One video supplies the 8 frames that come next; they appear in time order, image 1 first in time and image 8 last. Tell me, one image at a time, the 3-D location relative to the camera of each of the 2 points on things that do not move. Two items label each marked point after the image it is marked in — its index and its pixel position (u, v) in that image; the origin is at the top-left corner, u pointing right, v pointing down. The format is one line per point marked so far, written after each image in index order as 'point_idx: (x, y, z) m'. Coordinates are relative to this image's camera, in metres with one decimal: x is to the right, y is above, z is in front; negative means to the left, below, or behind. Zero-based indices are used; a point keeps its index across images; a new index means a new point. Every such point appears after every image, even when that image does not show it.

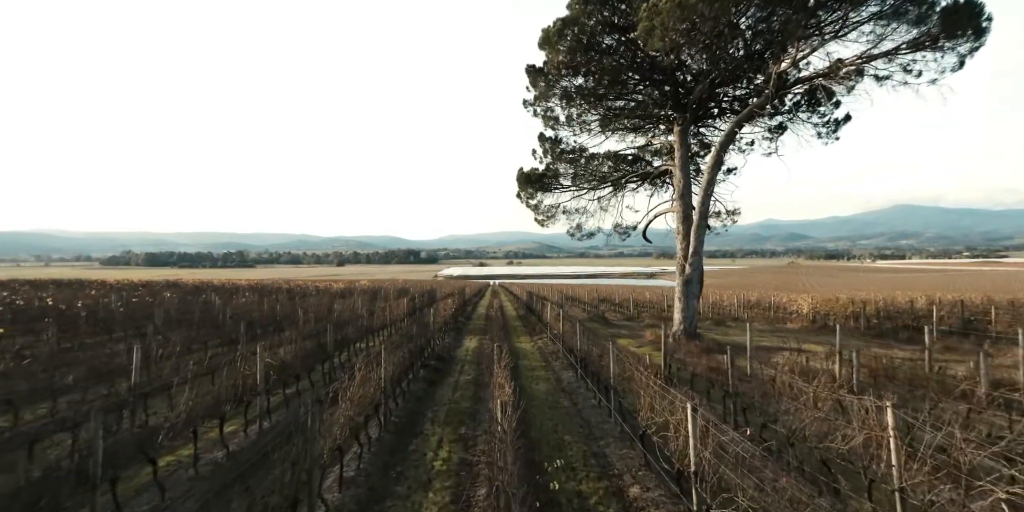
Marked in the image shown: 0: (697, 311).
0: (+4.7, -1.5, +11.2) m
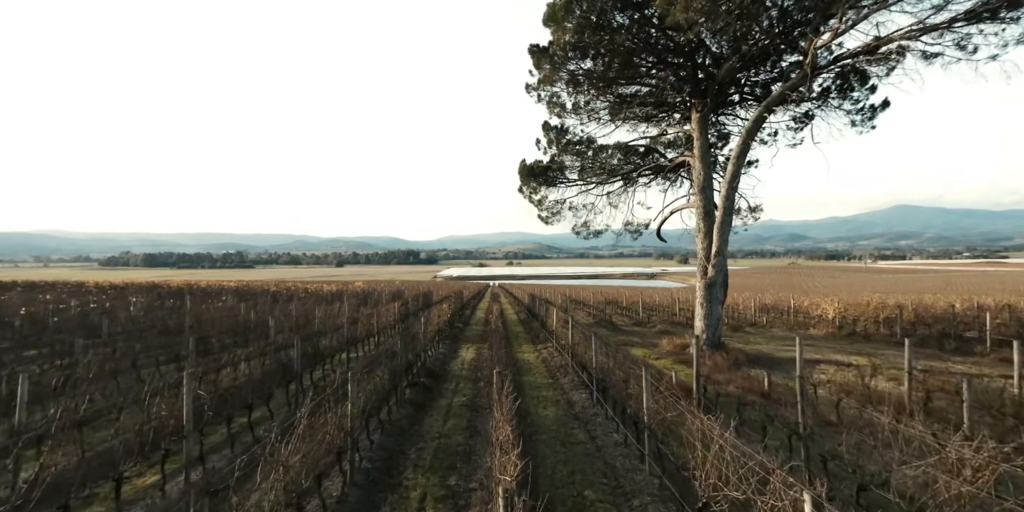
0: (+4.8, -1.5, +10.0) m
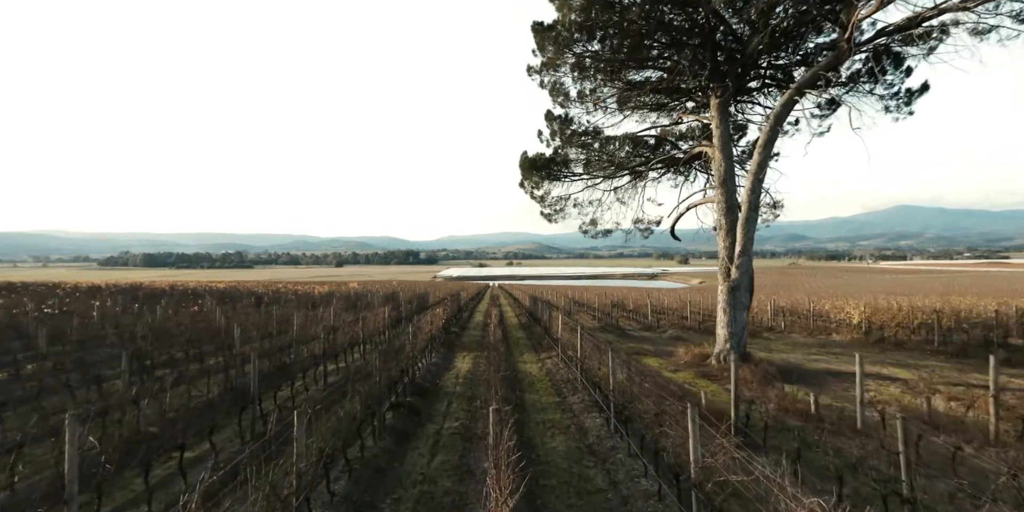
0: (+4.8, -1.5, +8.9) m
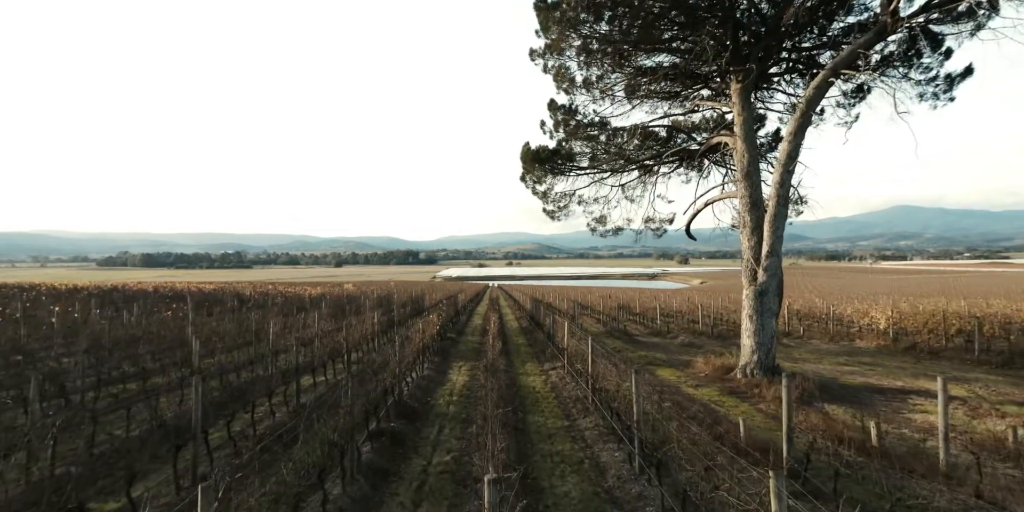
0: (+4.8, -1.5, +8.0) m
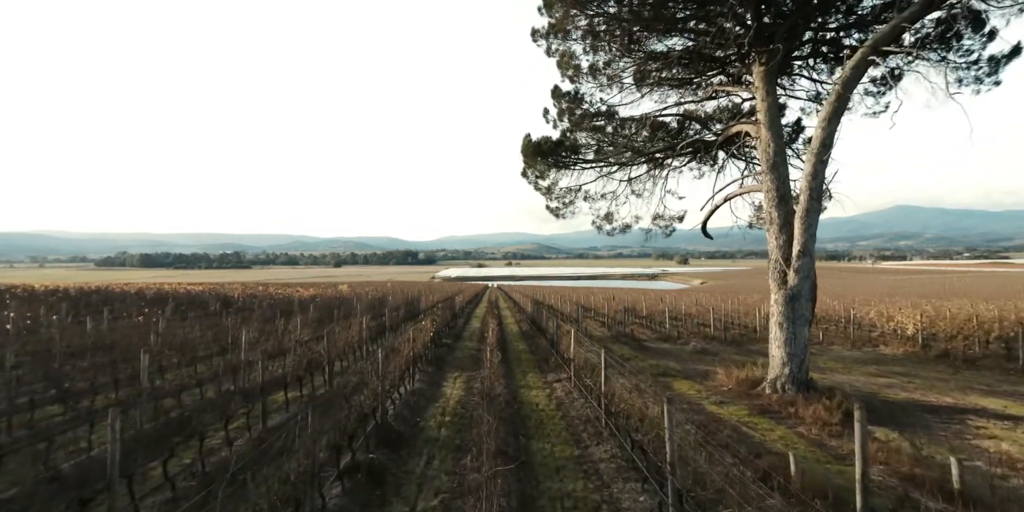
0: (+4.8, -1.5, +7.1) m
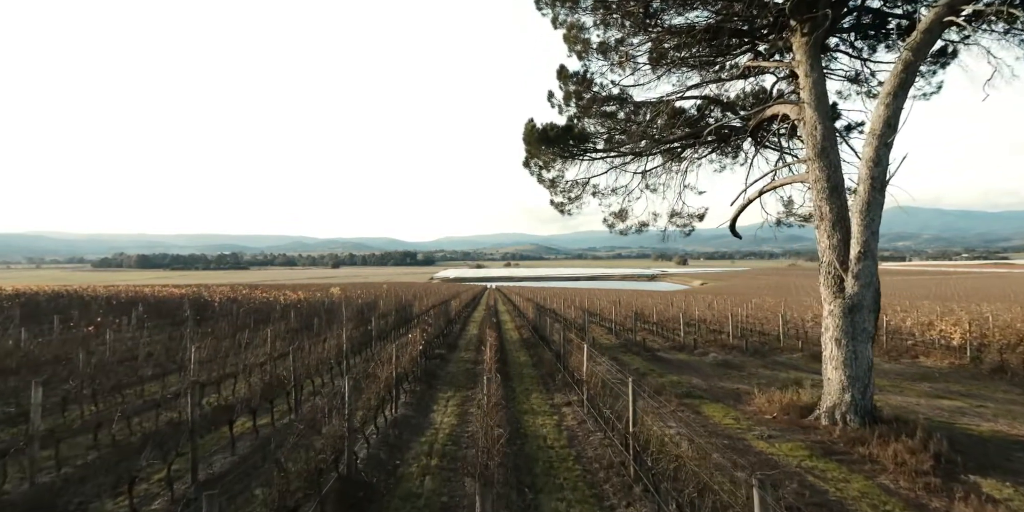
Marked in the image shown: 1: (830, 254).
0: (+4.8, -1.5, +5.9) m
1: (+4.6, 0.0, +6.4) m
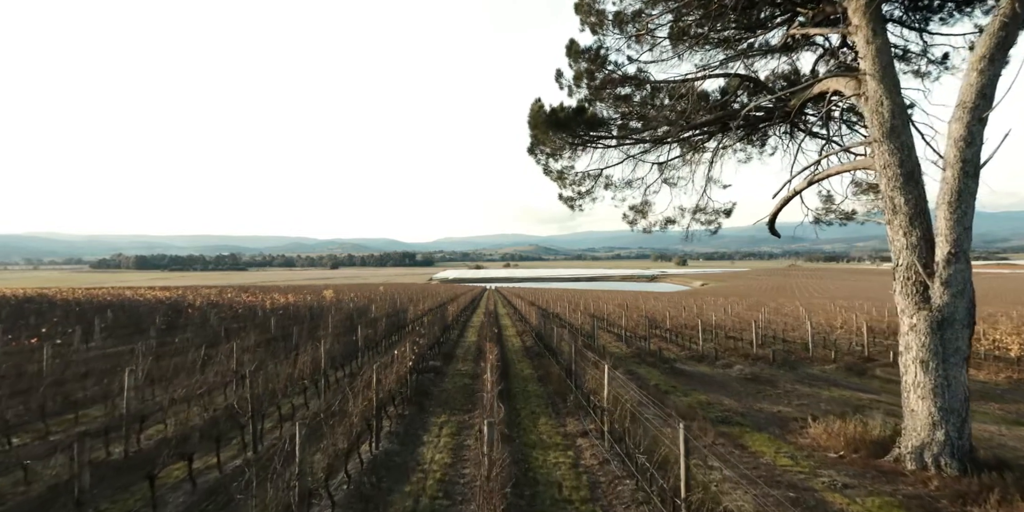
0: (+4.9, -1.5, +4.7) m
1: (+4.7, 0.0, +5.3) m
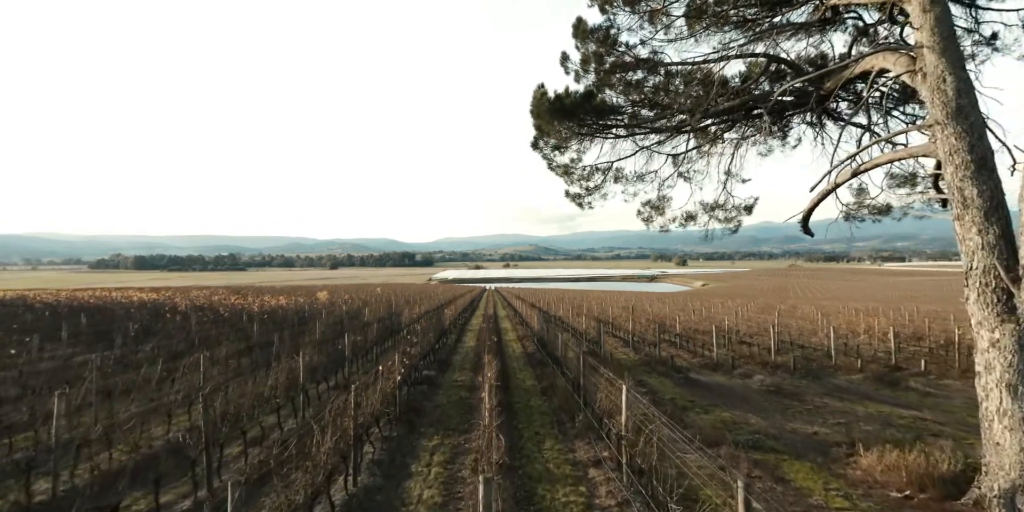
0: (+4.9, -1.5, +3.9) m
1: (+4.7, 0.0, +4.5) m
